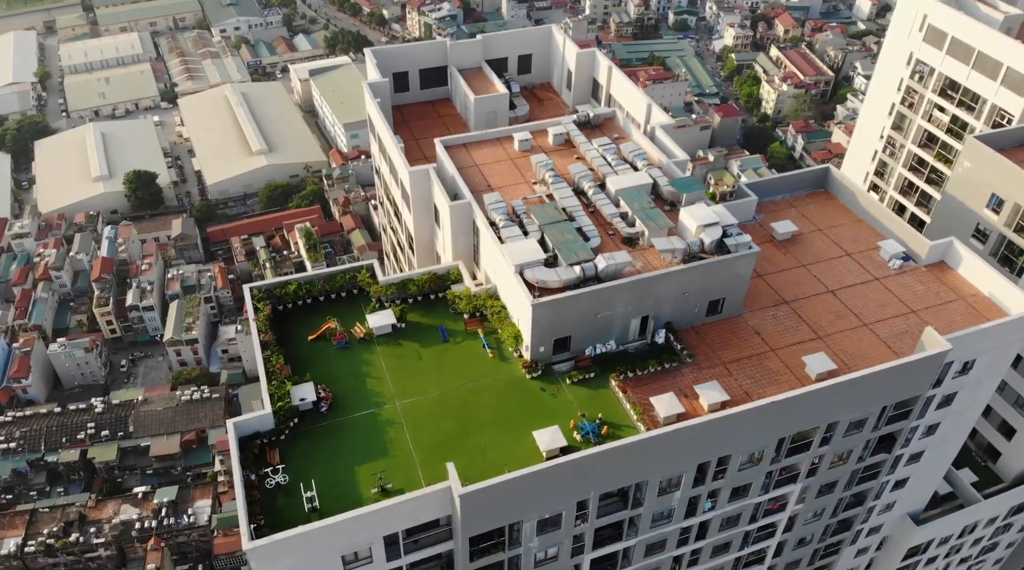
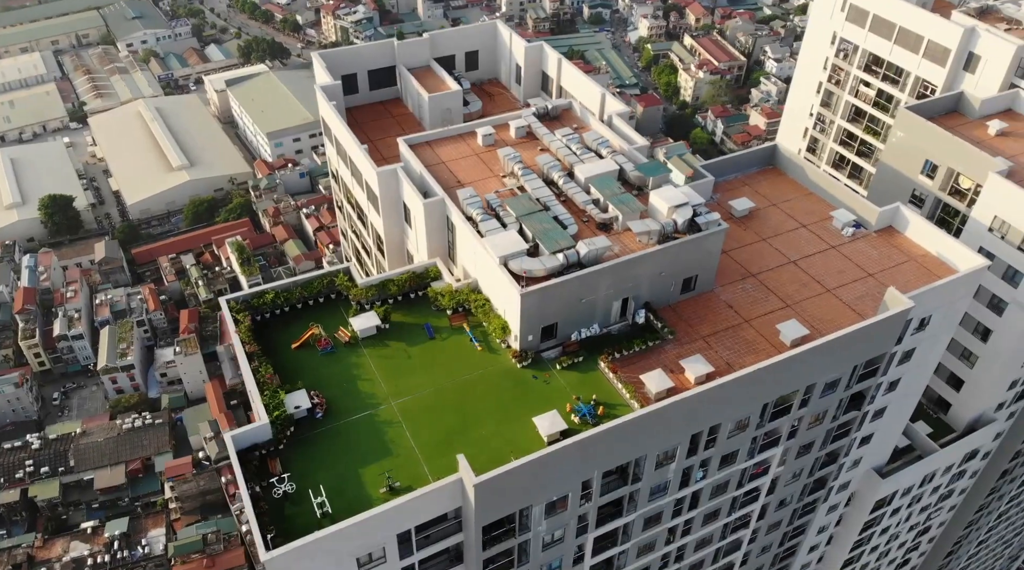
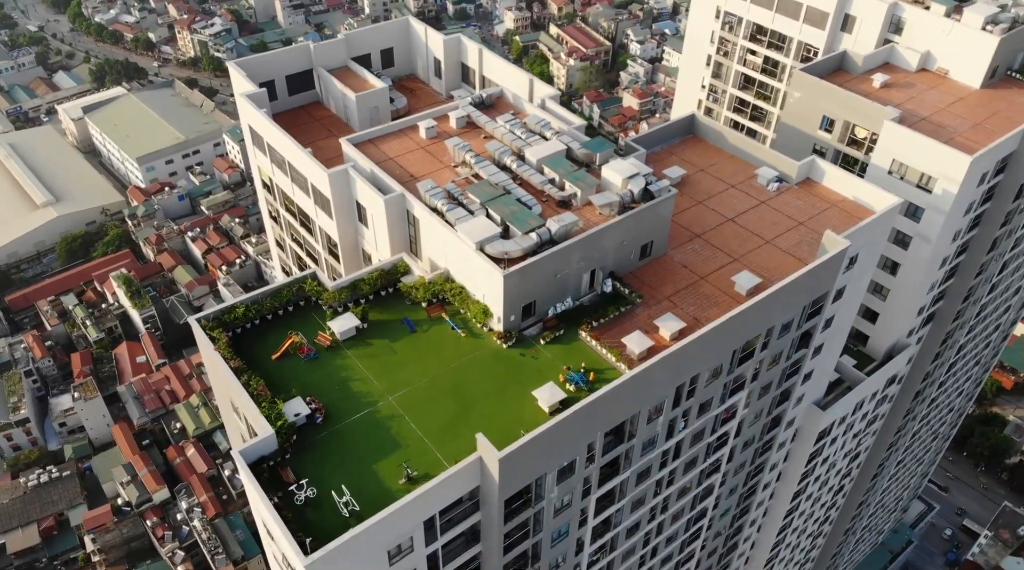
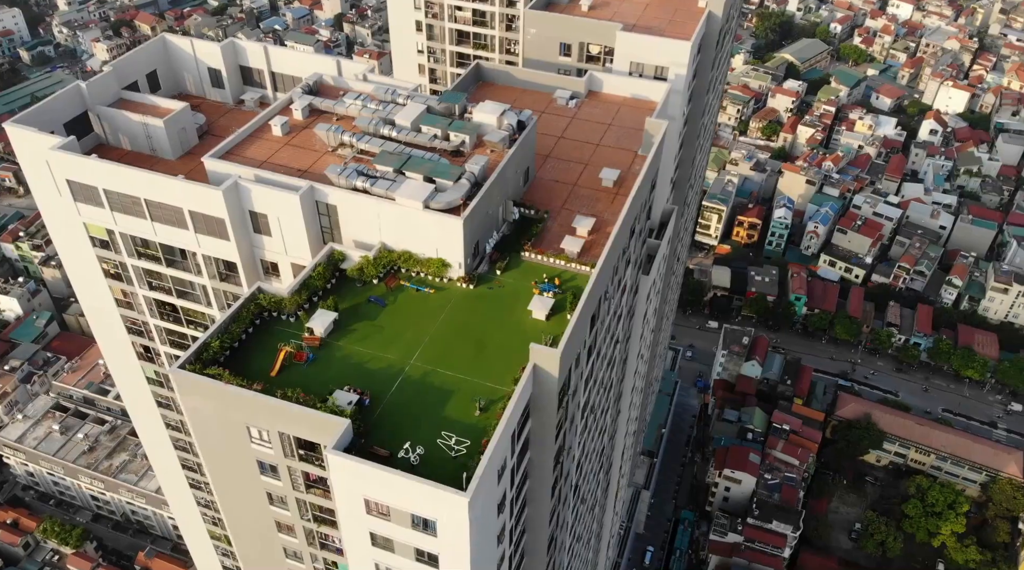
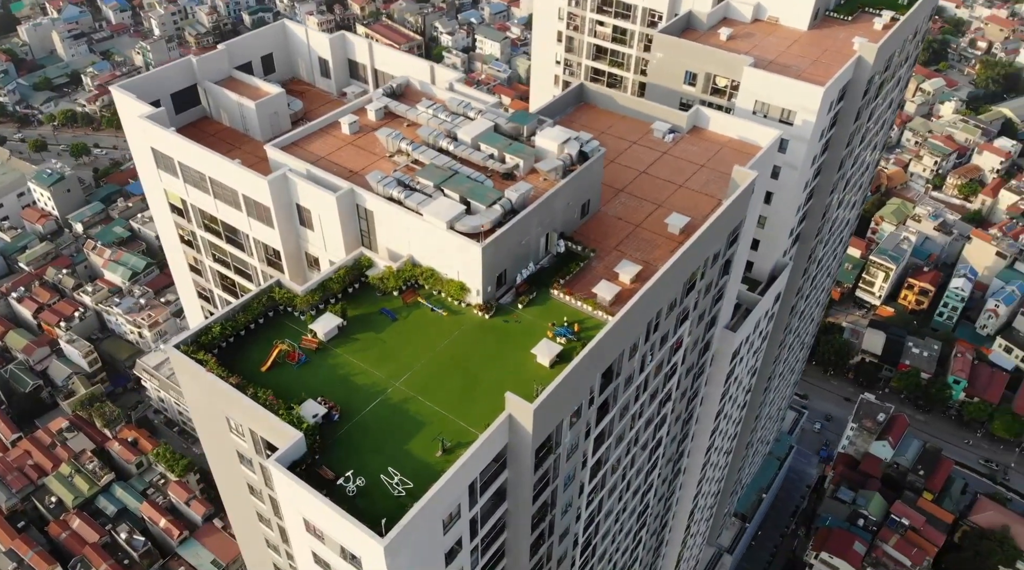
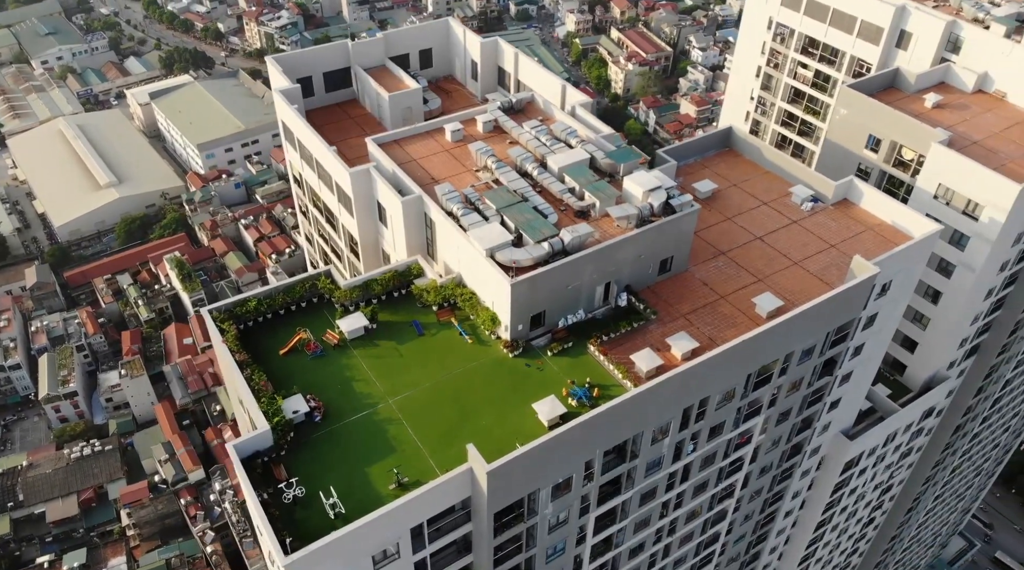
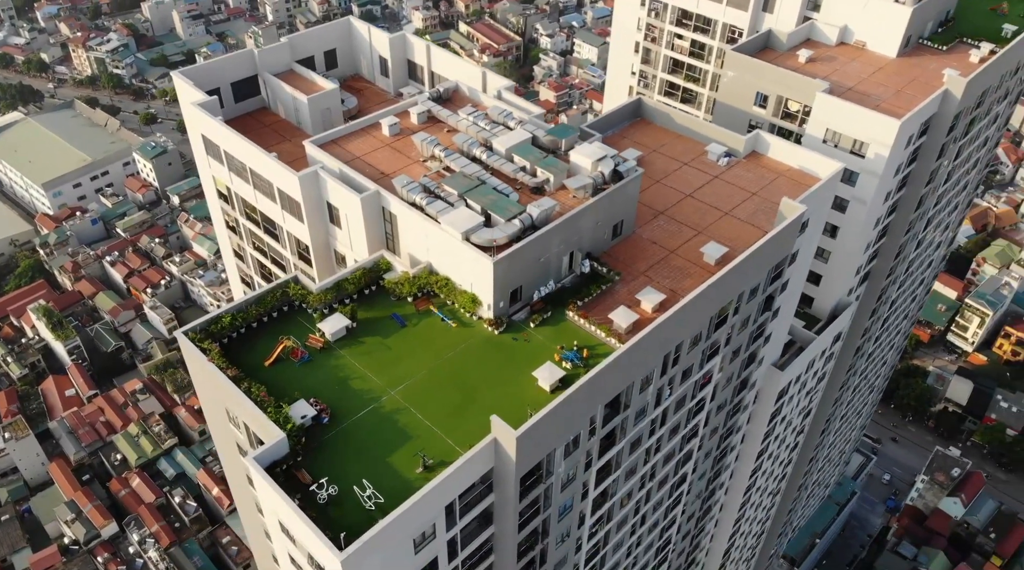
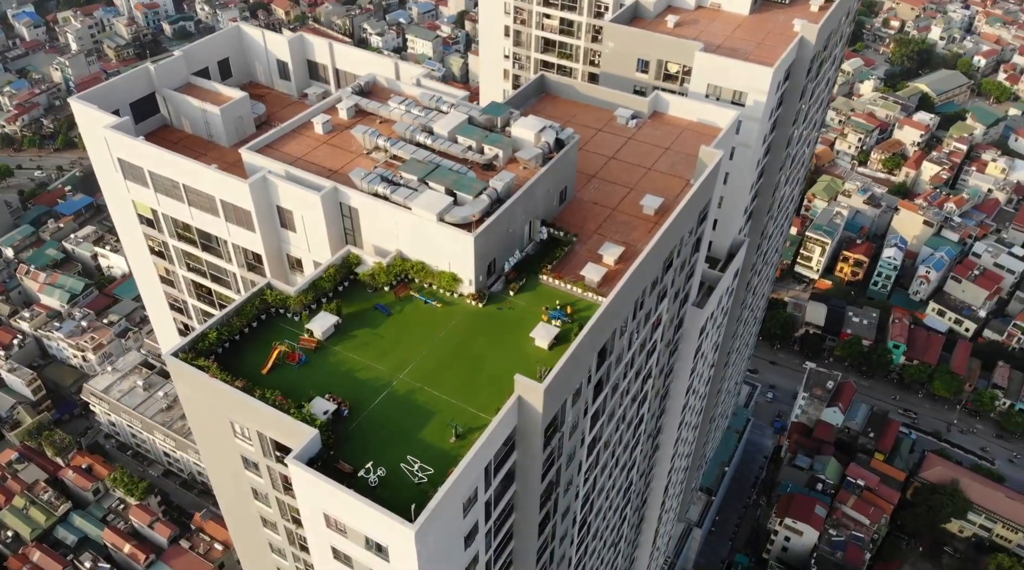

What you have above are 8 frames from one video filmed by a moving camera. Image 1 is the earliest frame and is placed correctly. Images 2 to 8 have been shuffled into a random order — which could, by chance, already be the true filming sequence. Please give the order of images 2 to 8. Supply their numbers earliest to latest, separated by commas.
2, 6, 3, 7, 5, 8, 4
